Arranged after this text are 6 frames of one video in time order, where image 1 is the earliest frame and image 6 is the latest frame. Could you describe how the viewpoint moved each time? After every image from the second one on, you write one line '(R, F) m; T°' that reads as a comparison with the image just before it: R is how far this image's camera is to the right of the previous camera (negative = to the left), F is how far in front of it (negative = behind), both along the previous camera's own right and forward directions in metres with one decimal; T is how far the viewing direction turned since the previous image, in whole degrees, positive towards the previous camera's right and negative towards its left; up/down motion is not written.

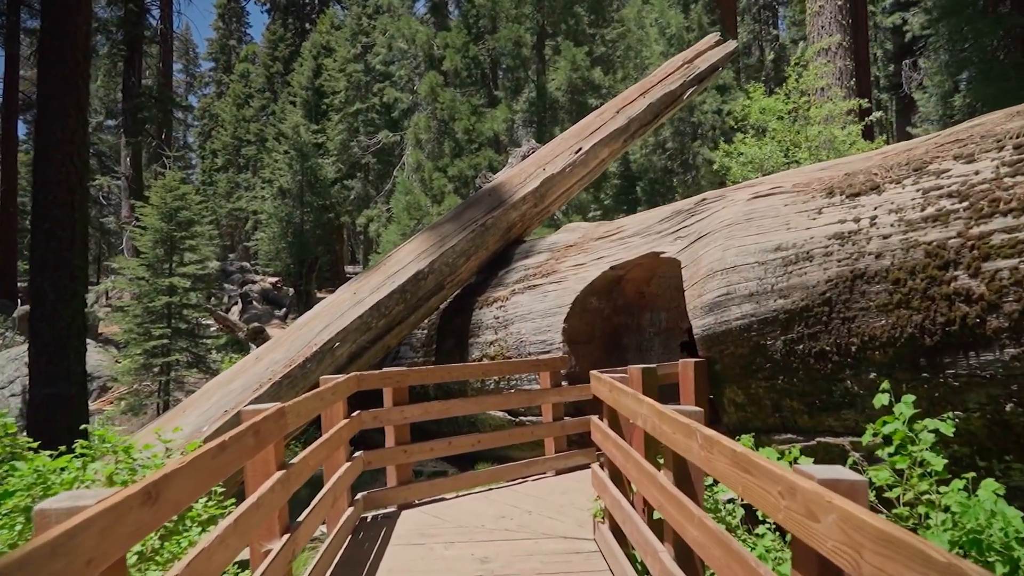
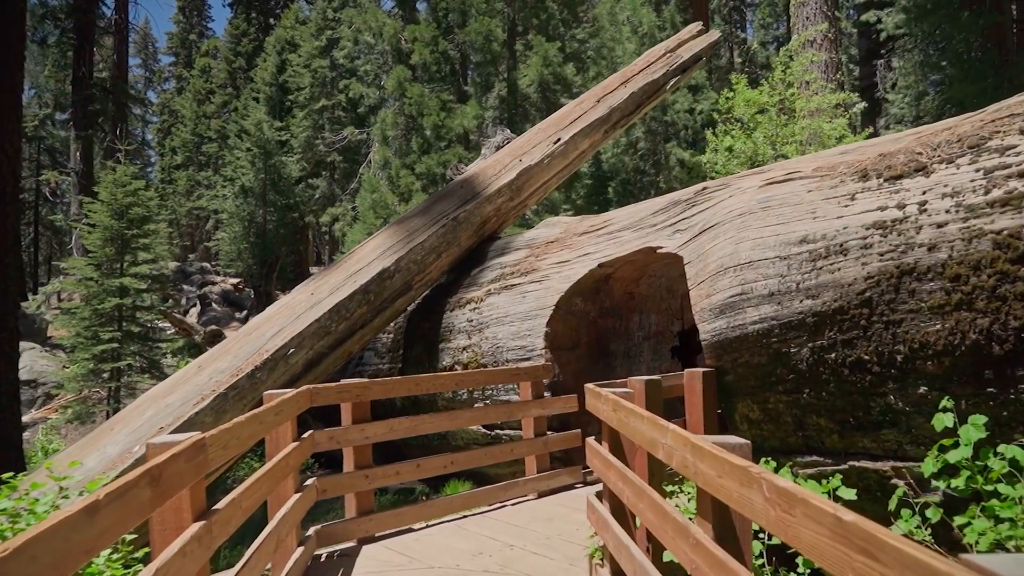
(-0.1, +0.7) m; +3°
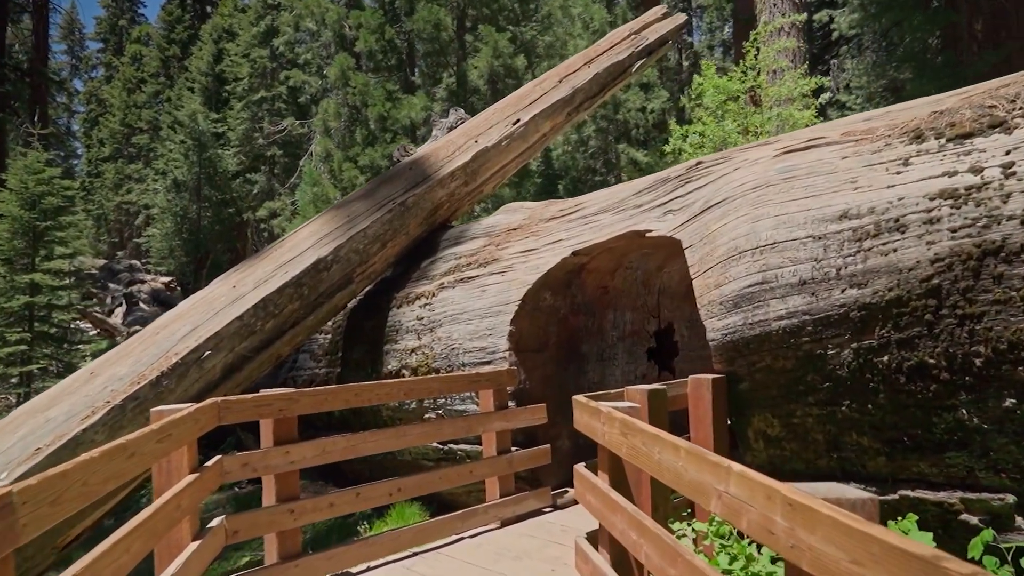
(-0.1, +0.9) m; +4°
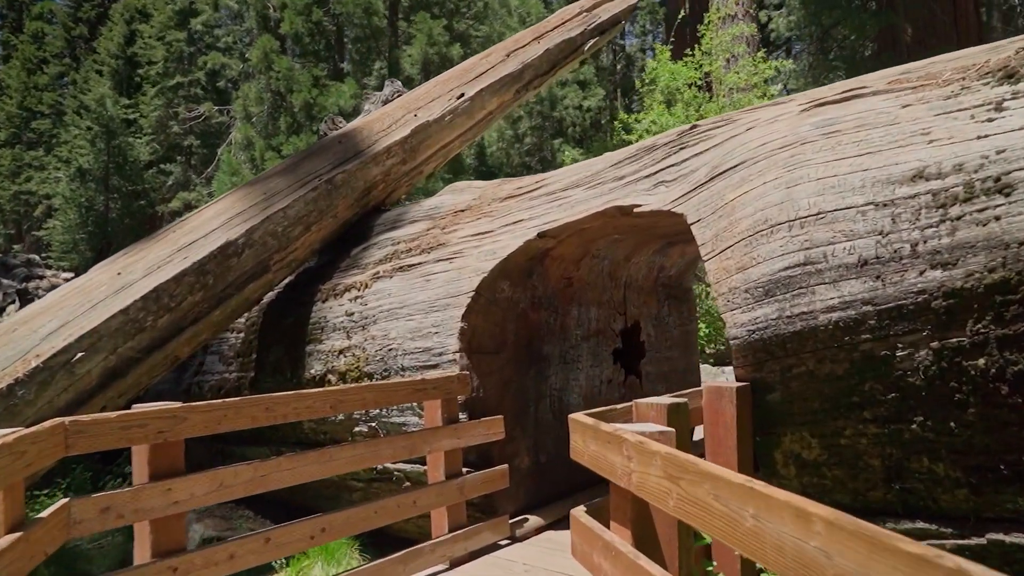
(-0.1, +0.9) m; +6°
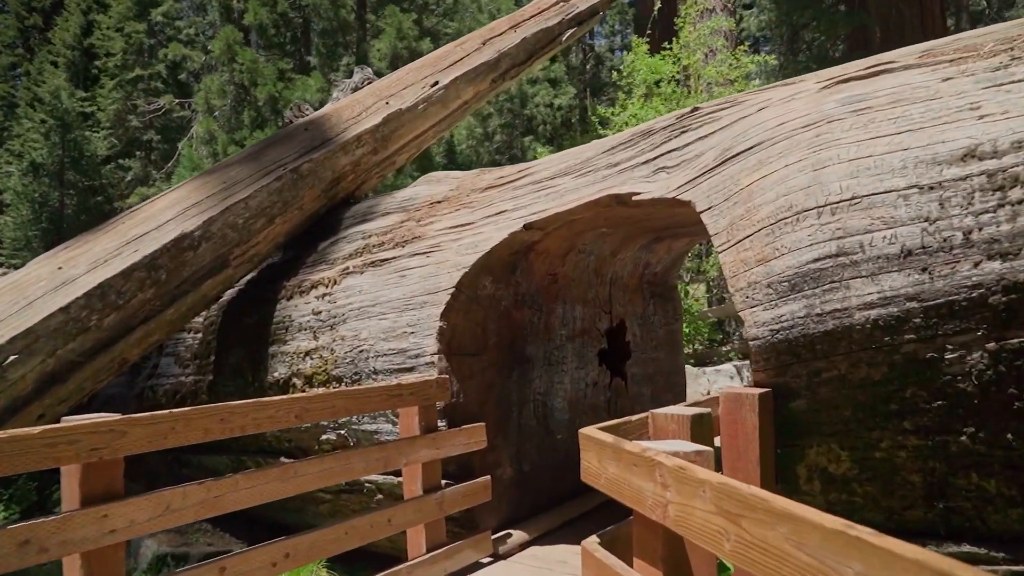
(-0.1, +0.3) m; +3°
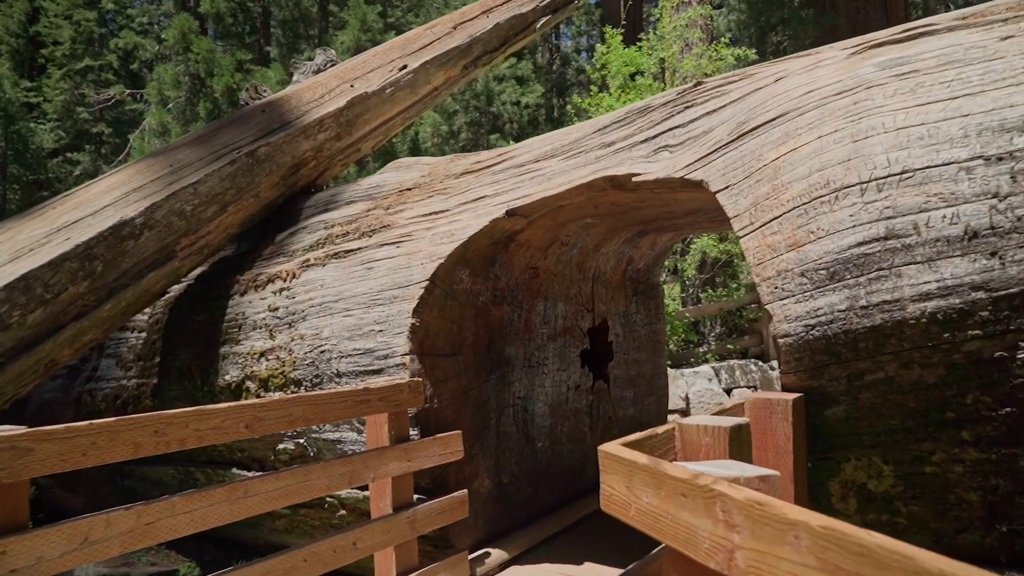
(-0.1, +0.4) m; +3°
